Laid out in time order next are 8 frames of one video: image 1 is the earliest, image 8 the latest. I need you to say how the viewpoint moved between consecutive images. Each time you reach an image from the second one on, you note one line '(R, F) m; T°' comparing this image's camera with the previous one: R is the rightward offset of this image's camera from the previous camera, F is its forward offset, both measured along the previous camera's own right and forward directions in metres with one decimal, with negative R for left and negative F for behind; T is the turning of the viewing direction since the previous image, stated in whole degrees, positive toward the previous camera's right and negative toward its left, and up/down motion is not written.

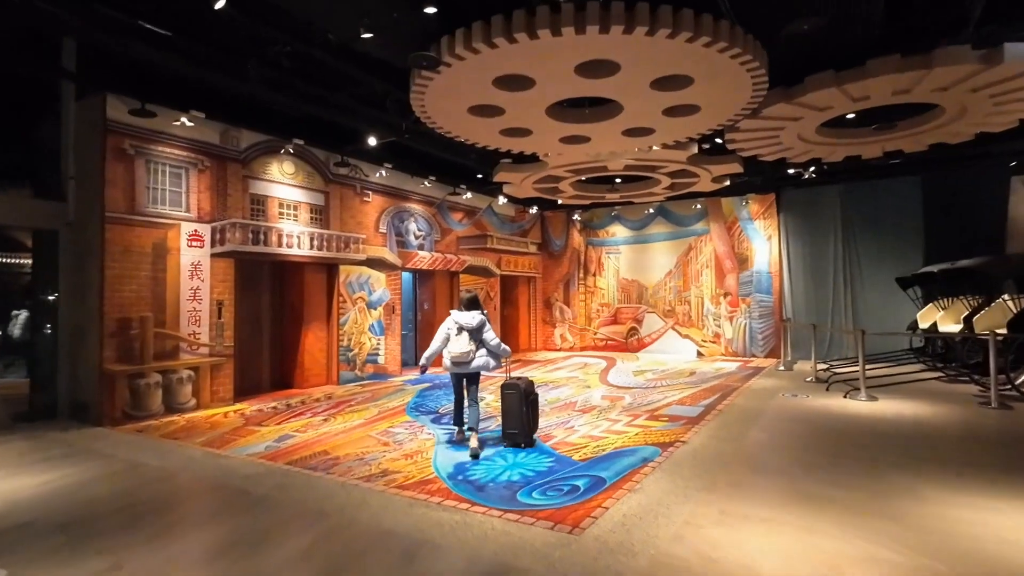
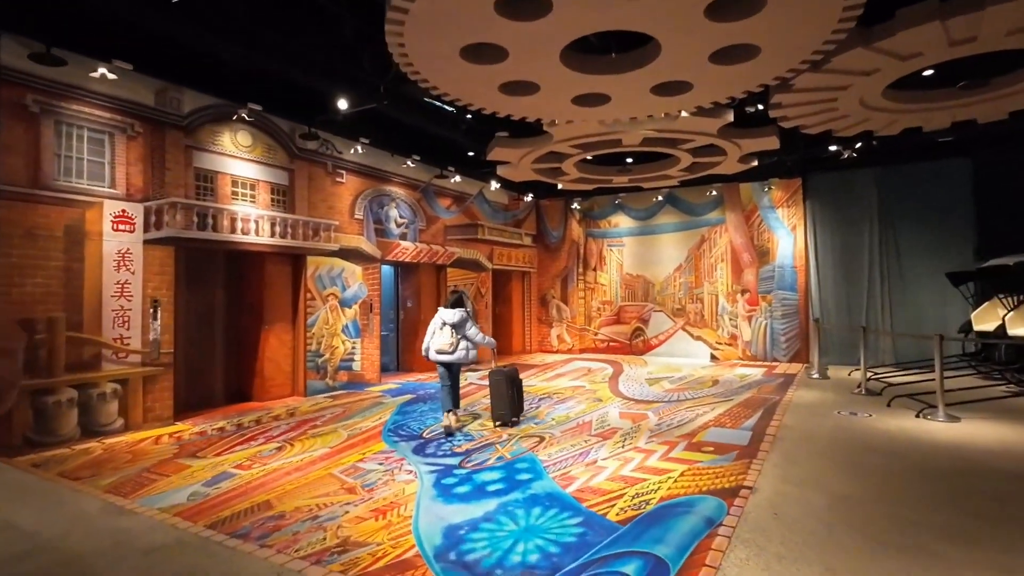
(-0.1, +1.3) m; +1°
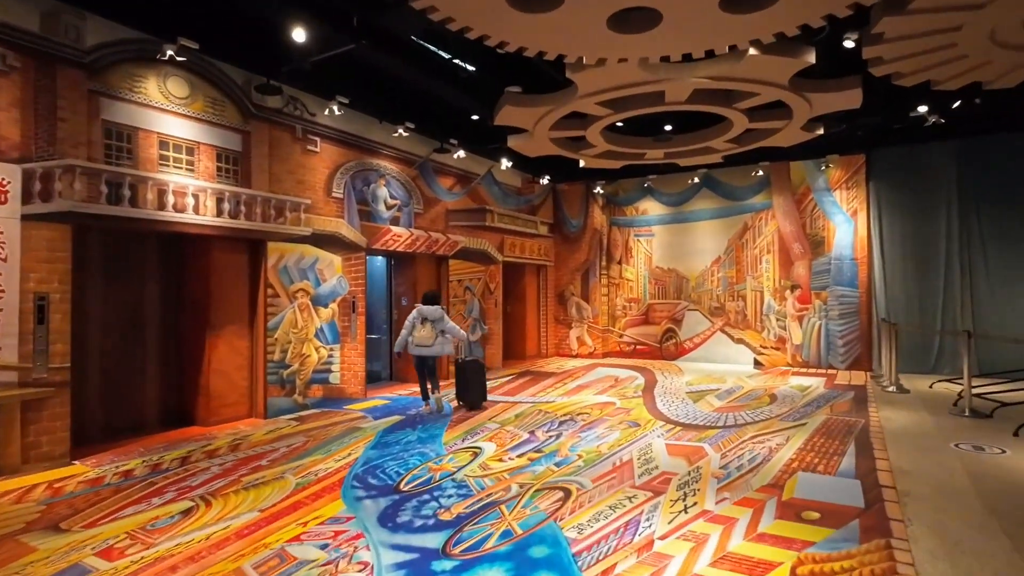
(0.0, +1.6) m; -1°
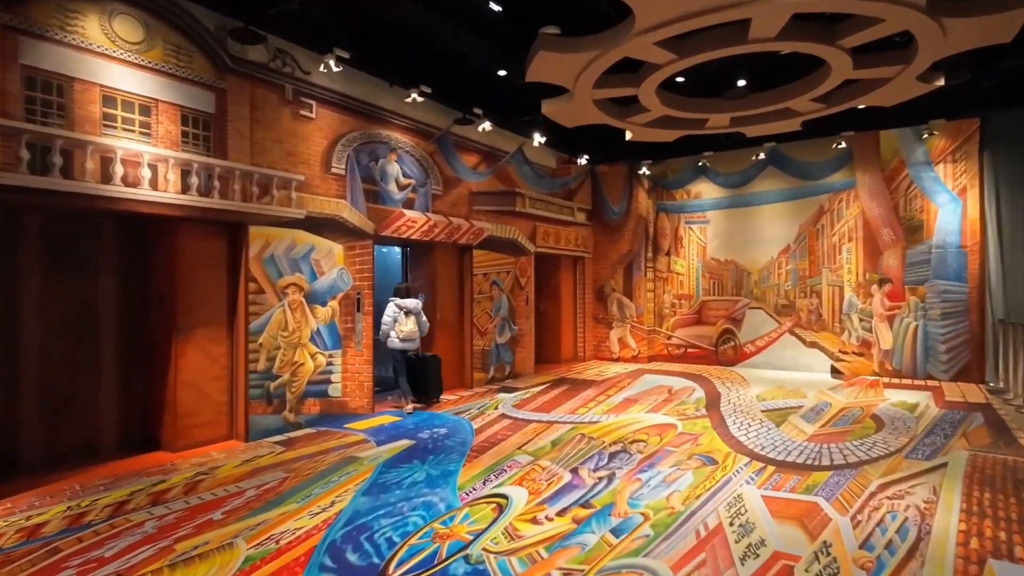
(-0.1, +1.3) m; -4°
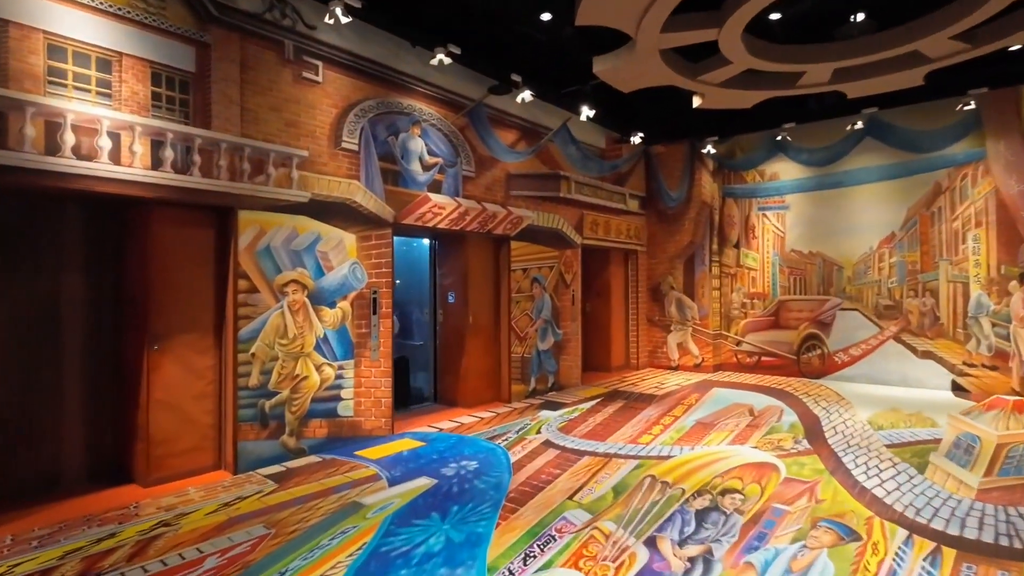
(-0.1, +1.1) m; -5°
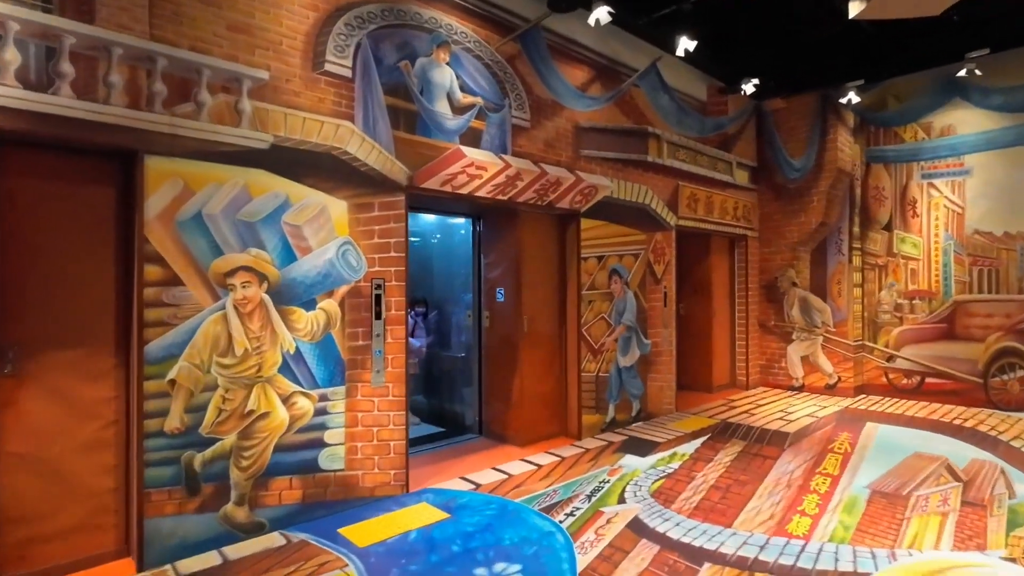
(0.0, +1.8) m; -9°
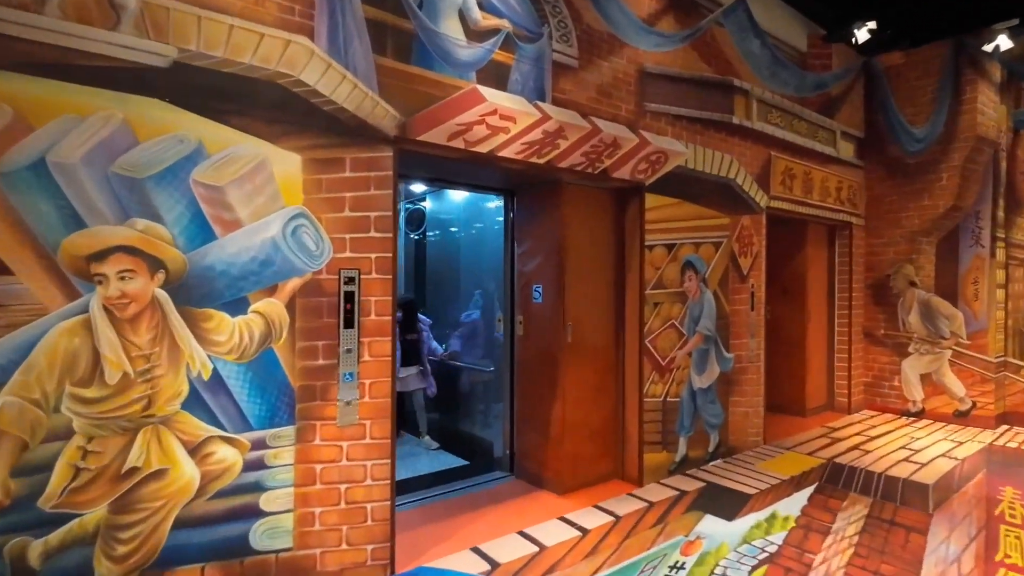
(+0.1, +1.1) m; -6°
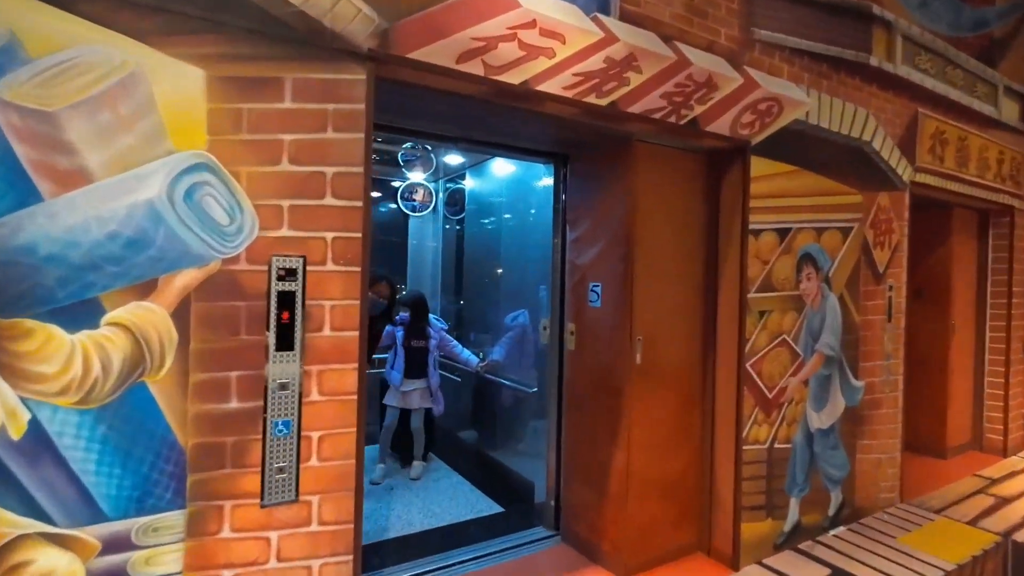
(+0.1, +1.0) m; -7°
